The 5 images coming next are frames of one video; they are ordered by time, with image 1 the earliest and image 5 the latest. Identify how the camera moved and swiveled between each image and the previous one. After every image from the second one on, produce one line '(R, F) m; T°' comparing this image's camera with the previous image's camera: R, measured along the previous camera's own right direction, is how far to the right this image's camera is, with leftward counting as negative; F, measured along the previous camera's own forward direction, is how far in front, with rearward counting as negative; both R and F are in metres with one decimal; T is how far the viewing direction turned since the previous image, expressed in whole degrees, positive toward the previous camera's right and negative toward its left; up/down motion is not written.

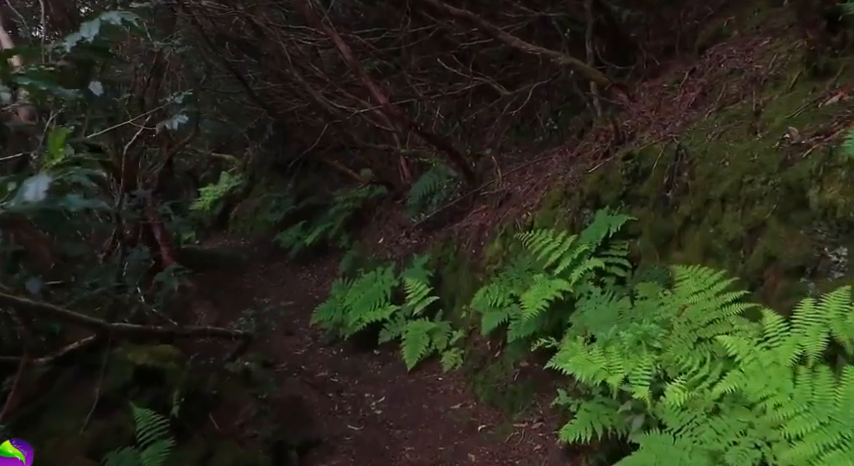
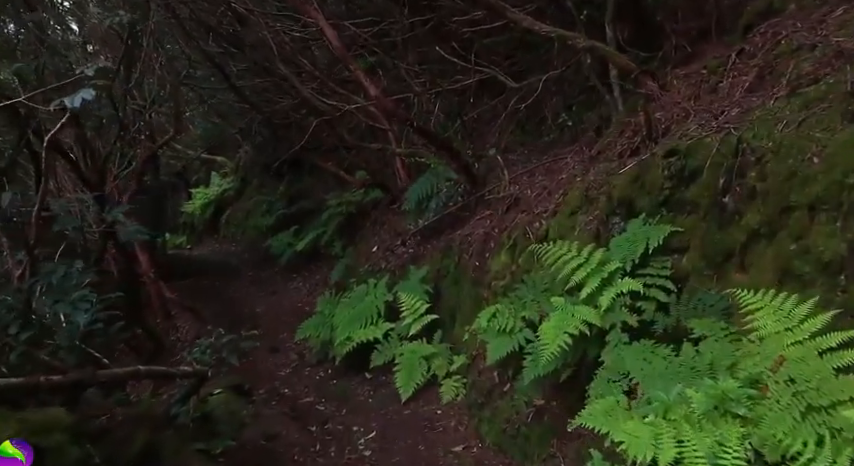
(0.0, +1.0) m; 0°
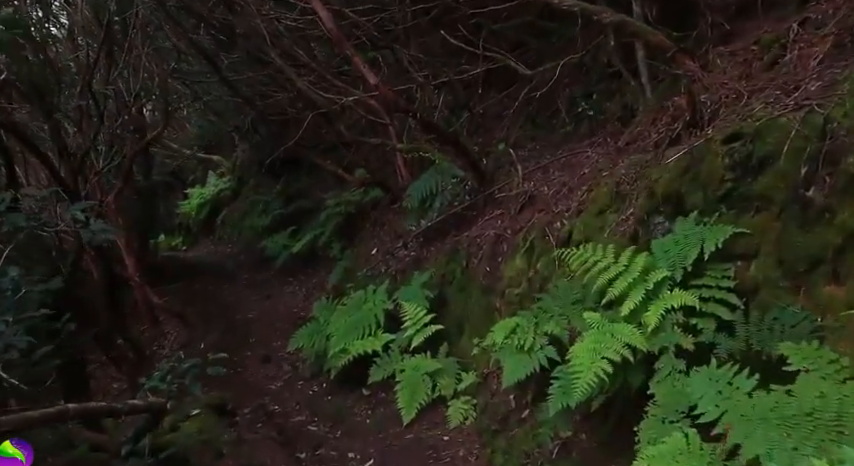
(0.0, +0.7) m; 0°
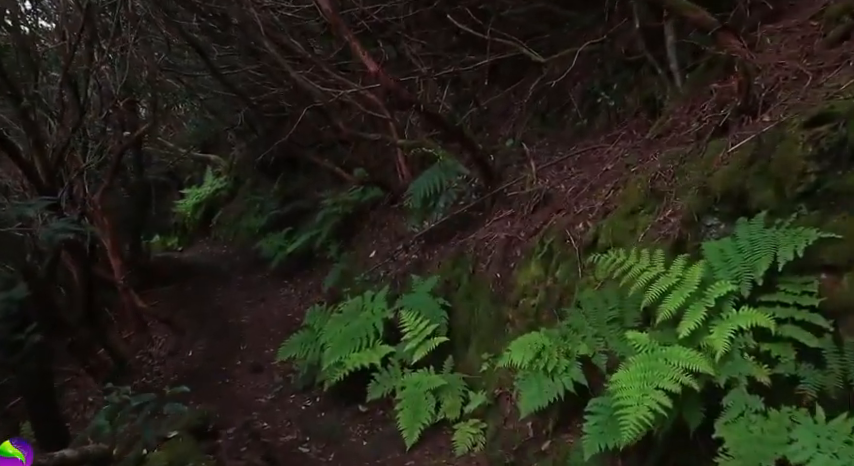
(0.0, +0.6) m; 0°
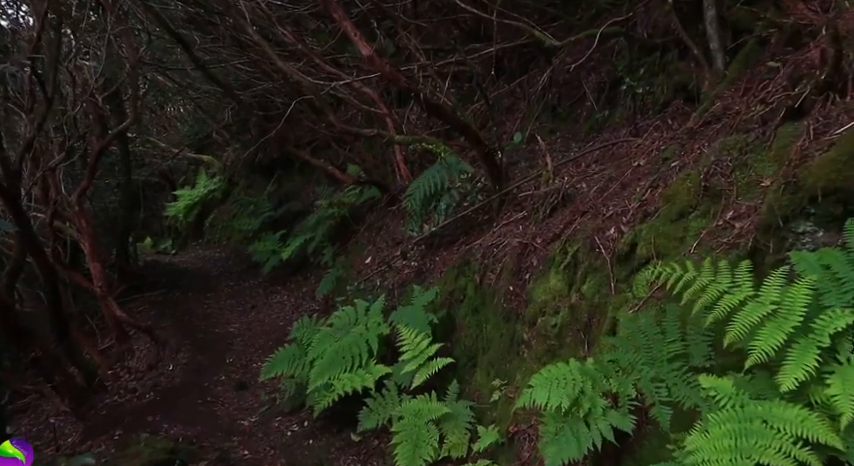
(0.0, +0.8) m; 0°
